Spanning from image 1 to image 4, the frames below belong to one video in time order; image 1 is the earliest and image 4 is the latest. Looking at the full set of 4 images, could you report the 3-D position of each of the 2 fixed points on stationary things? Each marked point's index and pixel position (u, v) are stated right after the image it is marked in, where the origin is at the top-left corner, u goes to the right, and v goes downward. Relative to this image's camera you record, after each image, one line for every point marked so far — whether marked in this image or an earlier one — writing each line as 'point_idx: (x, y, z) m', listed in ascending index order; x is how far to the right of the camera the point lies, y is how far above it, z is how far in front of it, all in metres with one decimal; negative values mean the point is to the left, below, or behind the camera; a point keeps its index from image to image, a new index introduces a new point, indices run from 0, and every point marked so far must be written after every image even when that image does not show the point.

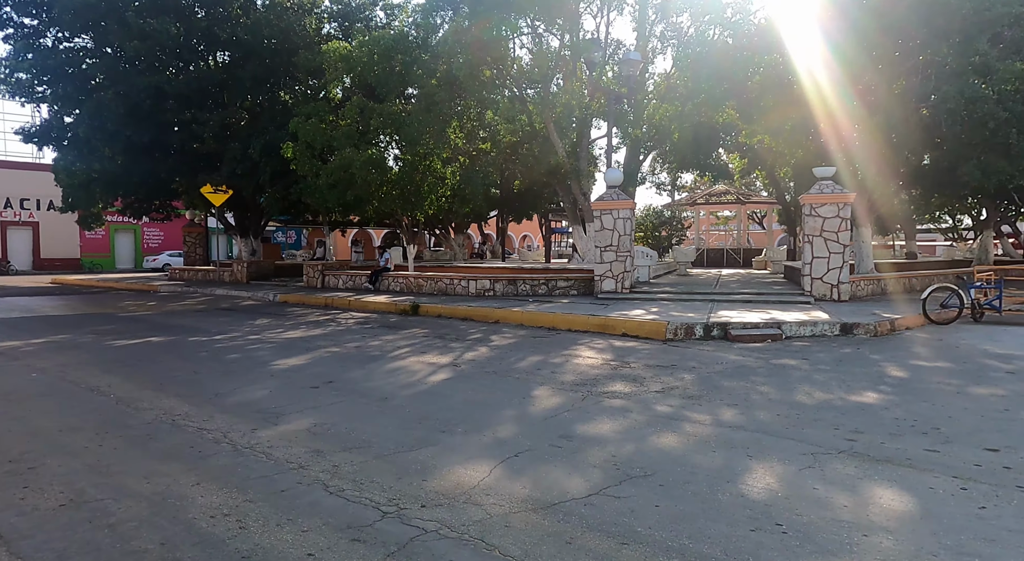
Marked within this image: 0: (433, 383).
0: (-0.9, -1.2, +7.1) m
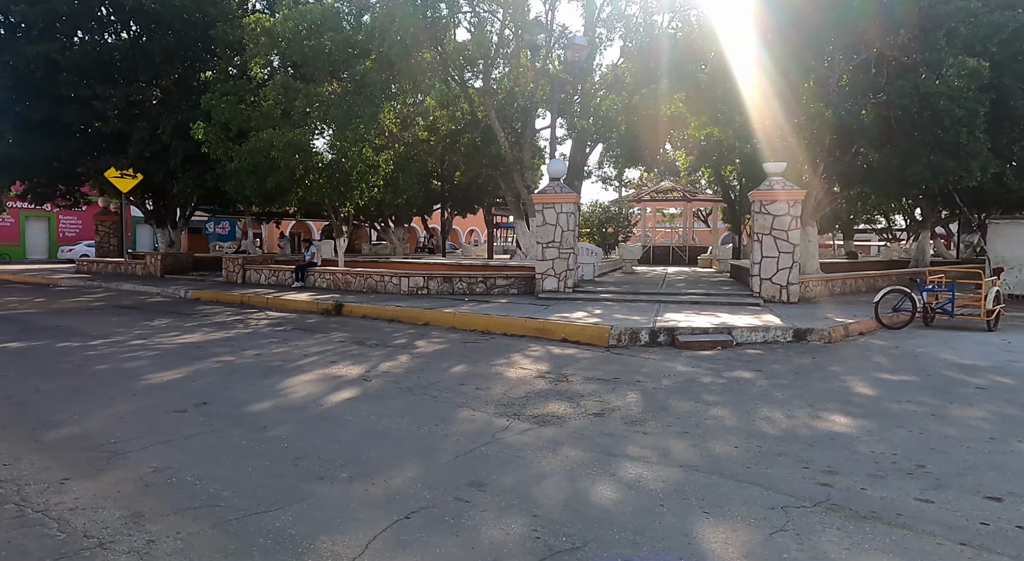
0: (-1.8, -1.2, +5.9) m
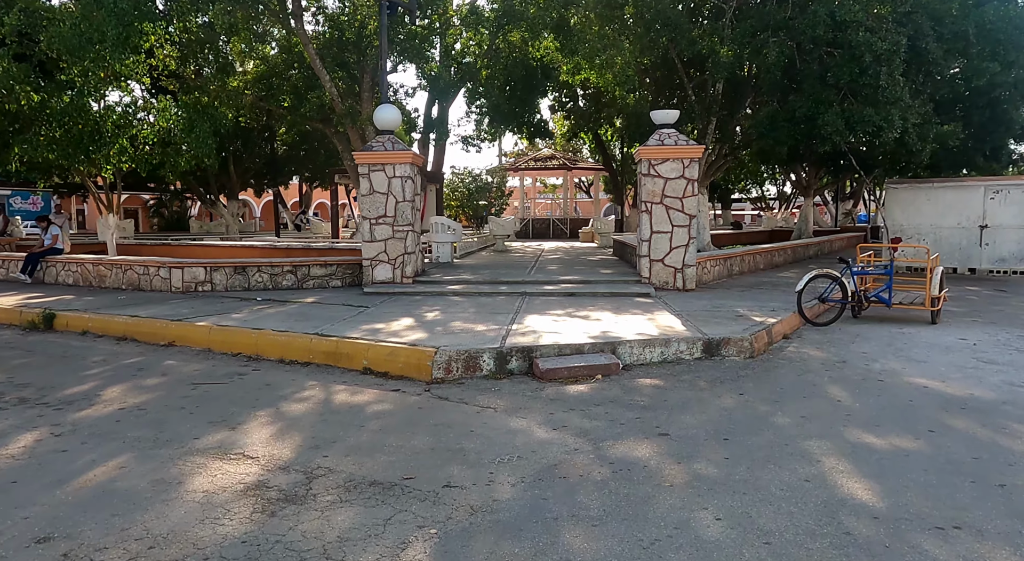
0: (-3.3, -1.4, +1.9) m
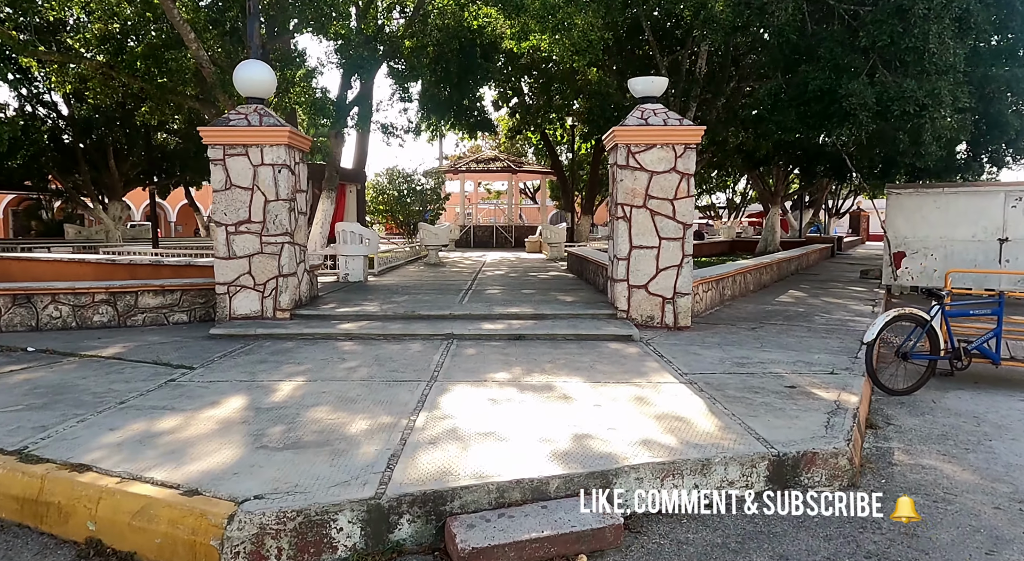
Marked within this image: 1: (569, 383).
0: (-3.5, -1.7, -1.6) m
1: (+0.5, -0.8, +5.0) m
